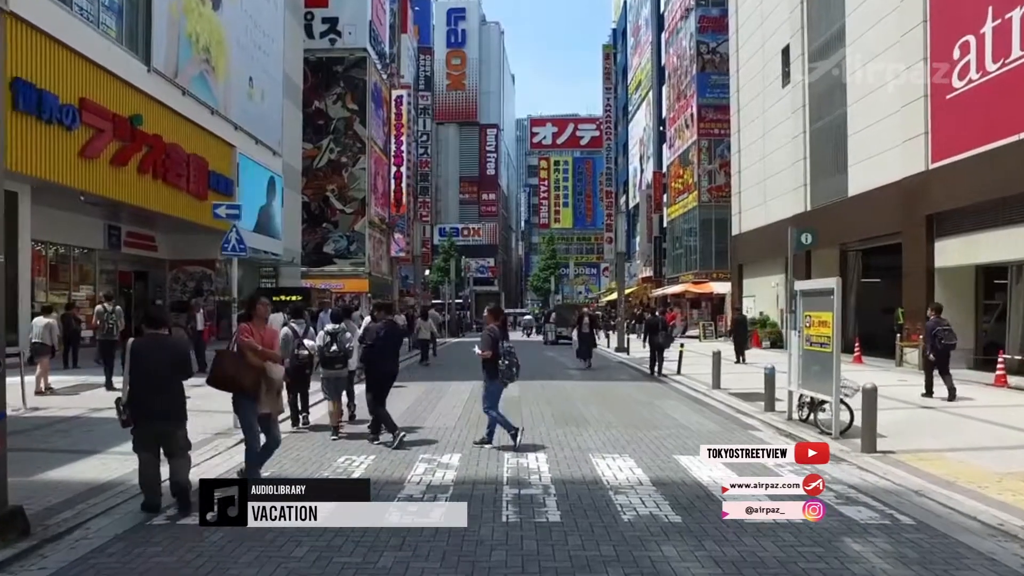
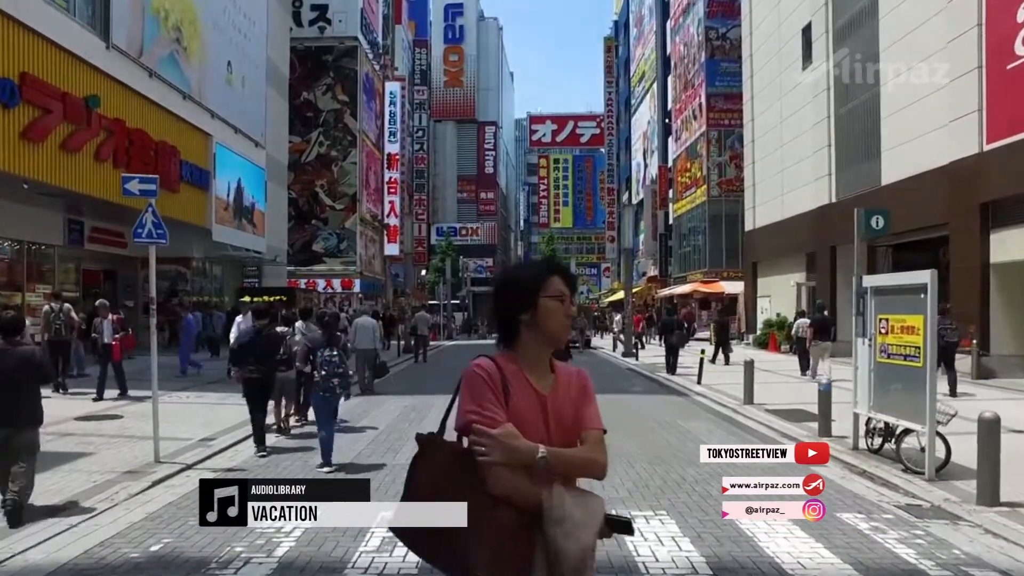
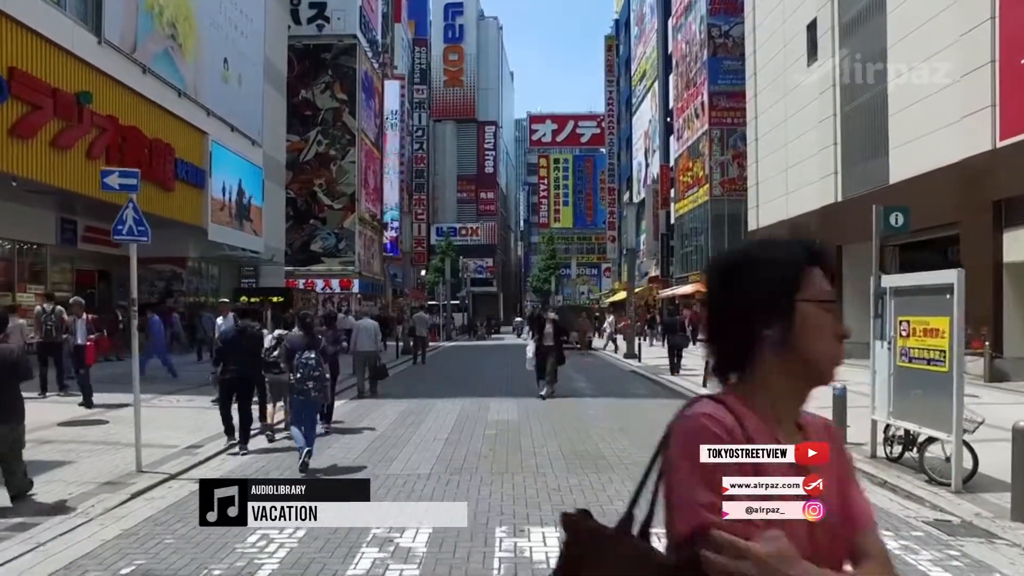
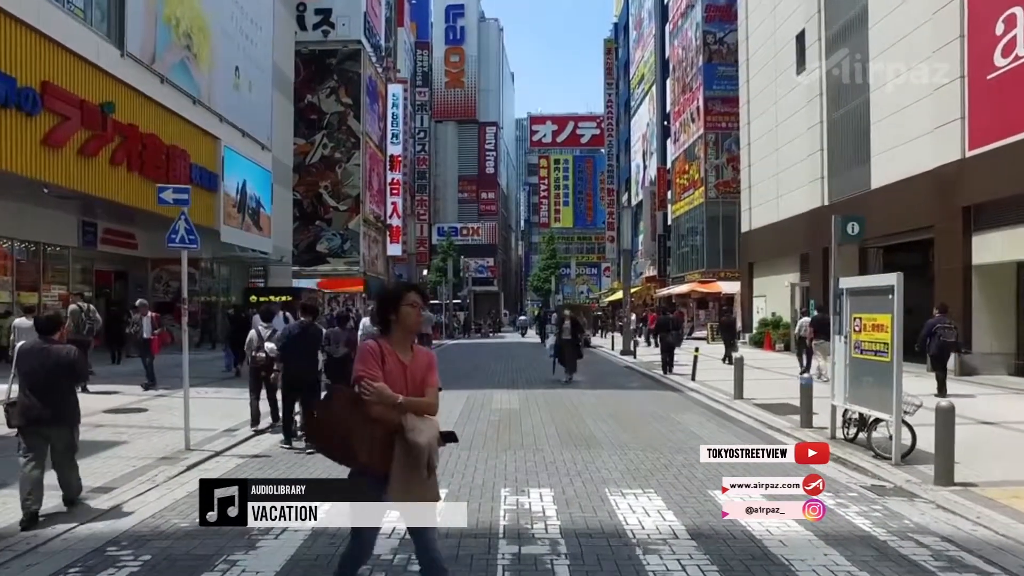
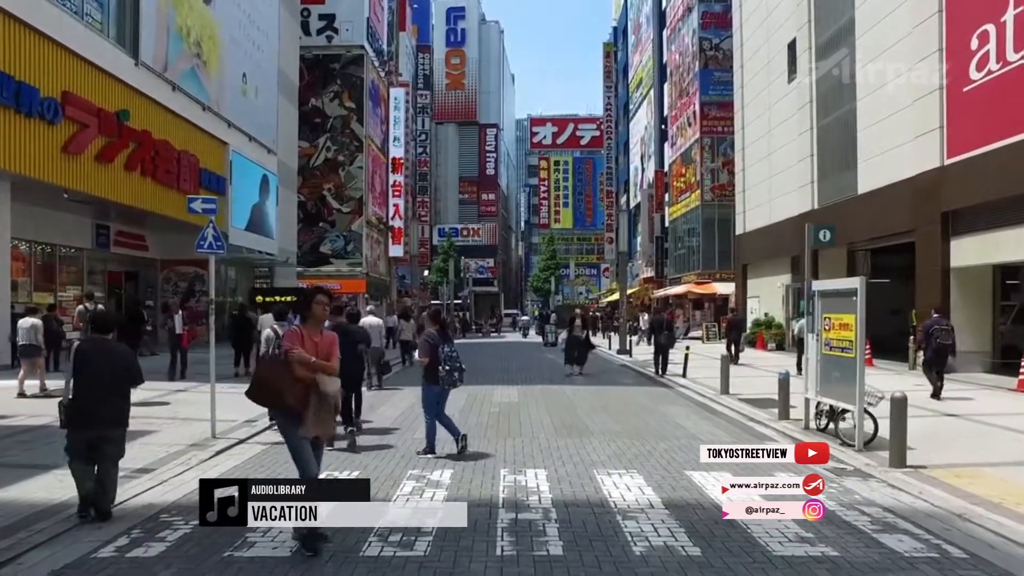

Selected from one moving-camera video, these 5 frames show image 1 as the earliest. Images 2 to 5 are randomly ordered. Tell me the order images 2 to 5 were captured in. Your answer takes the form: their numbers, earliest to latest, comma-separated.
5, 4, 2, 3
